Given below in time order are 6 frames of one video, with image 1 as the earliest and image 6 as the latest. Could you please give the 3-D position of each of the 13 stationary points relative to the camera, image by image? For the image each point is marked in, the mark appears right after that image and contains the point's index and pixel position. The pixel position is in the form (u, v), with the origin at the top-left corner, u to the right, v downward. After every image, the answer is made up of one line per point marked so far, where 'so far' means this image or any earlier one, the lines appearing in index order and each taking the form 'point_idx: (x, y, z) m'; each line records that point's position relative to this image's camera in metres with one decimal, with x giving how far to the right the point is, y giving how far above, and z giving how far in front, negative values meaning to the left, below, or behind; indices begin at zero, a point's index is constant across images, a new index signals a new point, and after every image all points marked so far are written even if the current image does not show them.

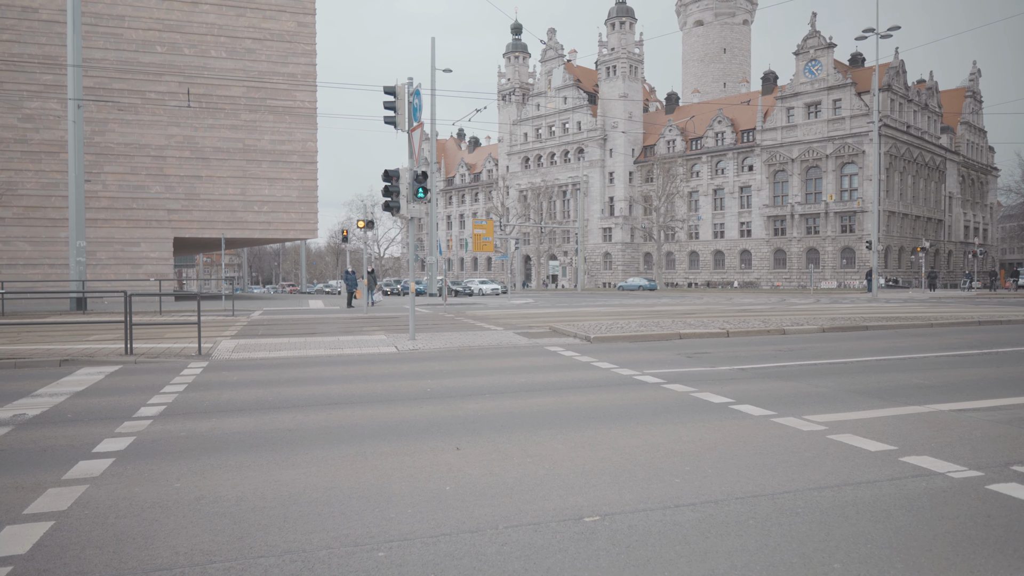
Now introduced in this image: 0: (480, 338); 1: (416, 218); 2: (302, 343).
0: (-0.6, -1.0, +14.4) m
1: (-1.9, +1.4, +13.9) m
2: (-4.2, -1.1, +14.1) m
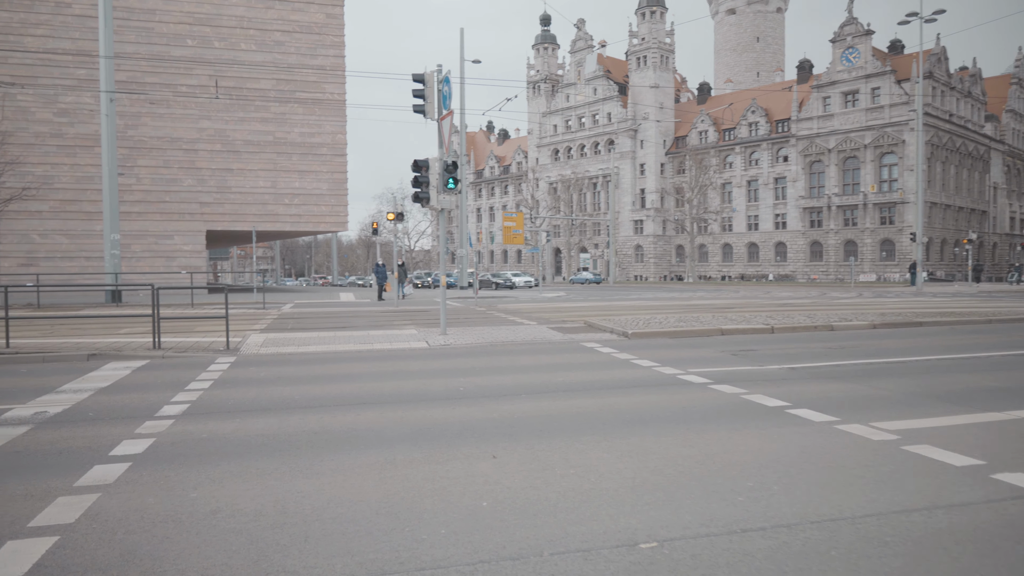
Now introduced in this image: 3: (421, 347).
0: (0.0, -0.9, +13.9) m
1: (-1.2, +1.5, +13.5) m
2: (-3.5, -1.0, +13.8) m
3: (-1.6, -1.0, +12.4) m
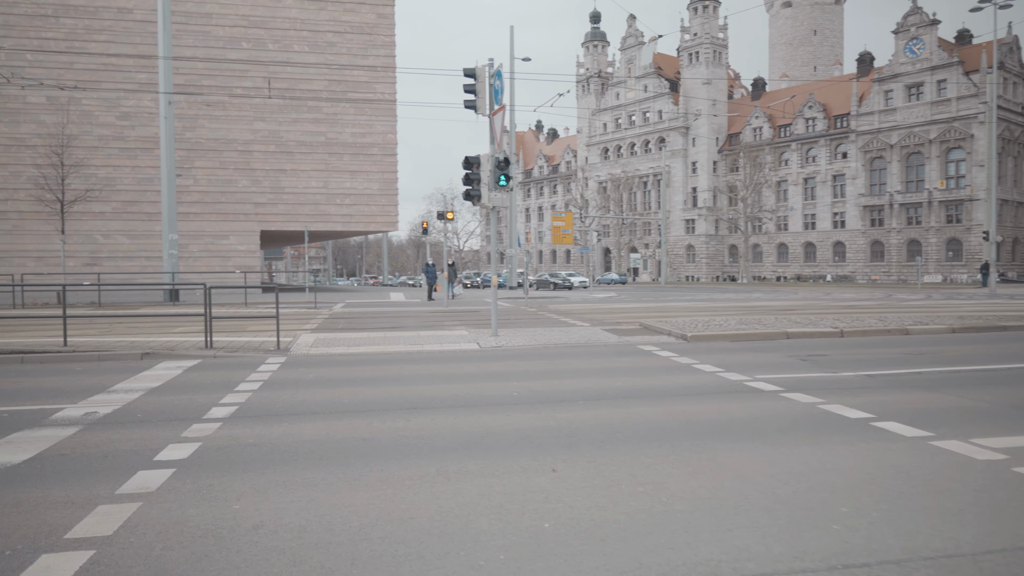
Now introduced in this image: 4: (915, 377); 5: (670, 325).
0: (+1.0, -0.9, +13.5) m
1: (-0.2, +1.5, +13.2) m
2: (-2.5, -1.0, +13.6) m
3: (-0.7, -1.0, +12.1) m
4: (+5.0, -1.1, +8.9) m
5: (+3.2, -0.7, +14.4) m
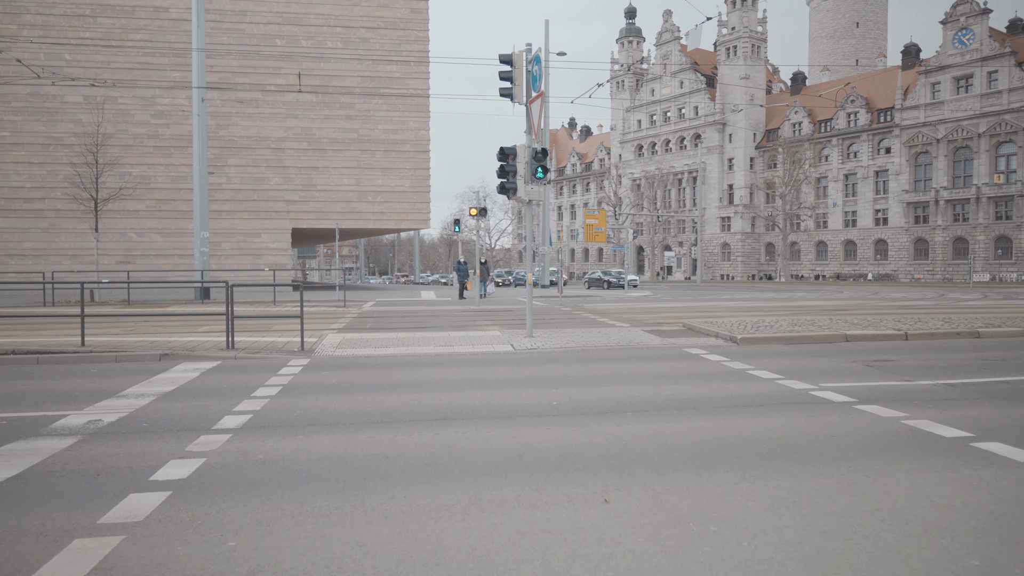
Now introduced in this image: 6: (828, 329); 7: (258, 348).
0: (+1.7, -0.9, +12.7) m
1: (+0.4, +1.5, +12.4) m
2: (-1.9, -0.9, +12.9) m
3: (-0.1, -1.0, +11.4) m
4: (+5.5, -1.1, +7.9) m
5: (+3.9, -0.7, +13.5) m
6: (+5.7, -0.7, +12.8) m
7: (-4.1, -1.0, +11.4) m
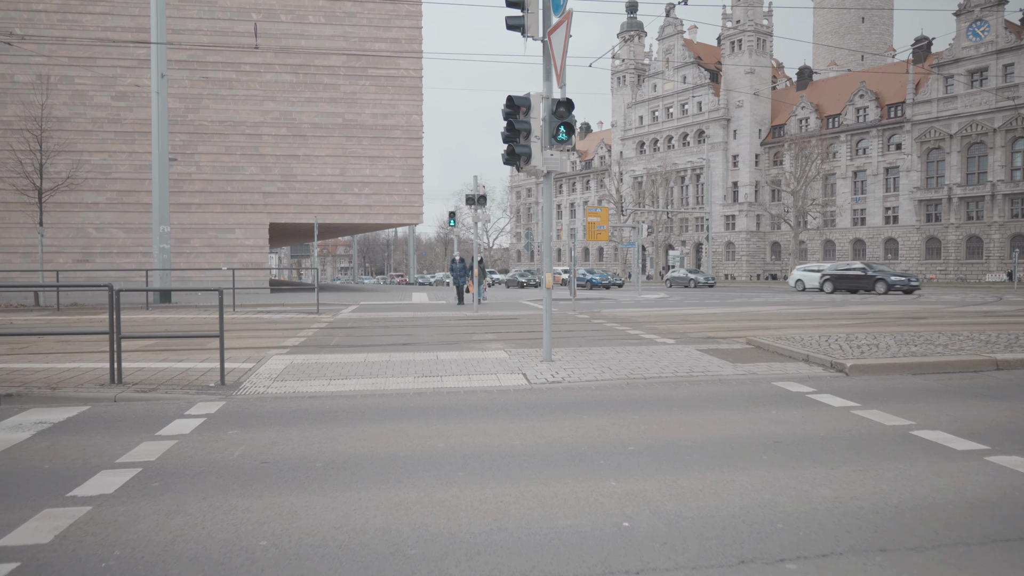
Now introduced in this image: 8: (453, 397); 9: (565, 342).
0: (+1.8, -1.0, +9.2) m
1: (+0.5, +1.5, +8.9) m
2: (-1.7, -1.0, +9.4) m
3: (0.0, -1.1, +7.9) m
4: (+5.6, -1.2, +4.4) m
5: (+4.0, -0.8, +10.0) m
6: (+5.8, -0.8, +9.3) m
7: (-3.9, -1.0, +7.9) m
8: (-0.5, -1.1, +7.4) m
9: (+0.8, -0.8, +11.1) m
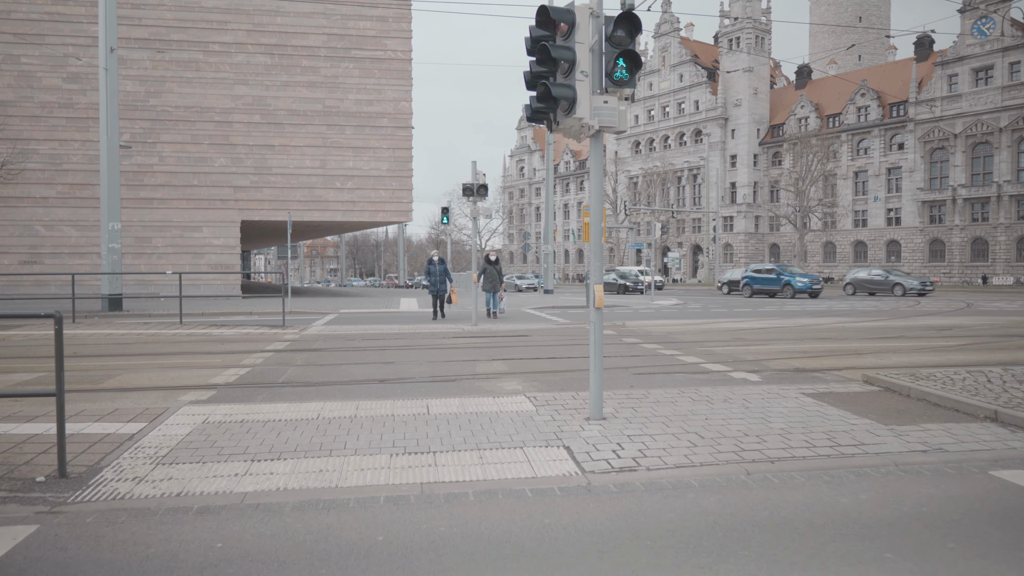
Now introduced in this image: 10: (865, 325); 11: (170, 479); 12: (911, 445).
0: (+2.1, -1.1, +6.1) m
1: (+0.8, +1.3, +5.7) m
2: (-1.4, -1.2, +6.2) m
3: (+0.3, -1.2, +4.7) m
4: (+6.0, -1.3, +1.3) m
5: (+4.3, -1.0, +6.9) m
6: (+6.1, -1.0, +6.2) m
7: (-3.6, -1.2, +4.7) m
8: (-0.3, -1.3, +4.2) m
9: (+1.1, -1.0, +8.0) m
10: (+8.0, -0.8, +16.1) m
11: (-2.3, -1.2, +4.9) m
12: (+3.0, -1.1, +5.3) m
